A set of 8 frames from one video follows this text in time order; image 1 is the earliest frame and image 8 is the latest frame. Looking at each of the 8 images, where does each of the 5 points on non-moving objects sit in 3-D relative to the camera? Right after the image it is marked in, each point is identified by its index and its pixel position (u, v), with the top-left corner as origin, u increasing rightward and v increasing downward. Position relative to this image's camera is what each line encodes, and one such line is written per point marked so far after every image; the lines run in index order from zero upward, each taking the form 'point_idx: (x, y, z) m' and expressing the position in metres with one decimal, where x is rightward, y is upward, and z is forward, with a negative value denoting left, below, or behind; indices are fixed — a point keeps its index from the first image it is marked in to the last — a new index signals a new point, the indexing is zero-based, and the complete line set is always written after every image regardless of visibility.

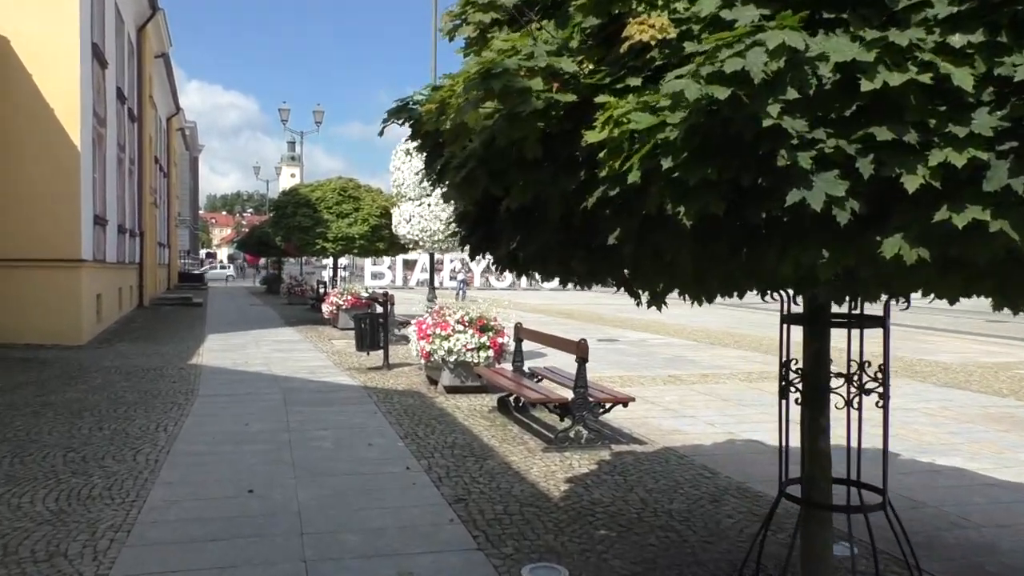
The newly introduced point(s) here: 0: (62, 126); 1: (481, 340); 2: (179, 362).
0: (-8.4, +3.0, +15.5) m
1: (-0.4, -0.7, +10.4) m
2: (-5.3, -1.2, +13.2) m
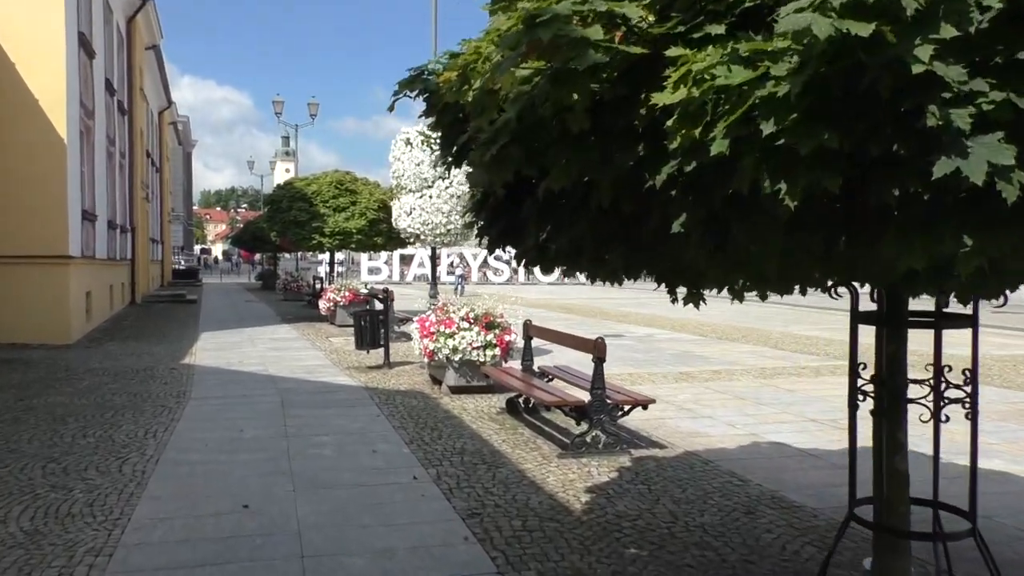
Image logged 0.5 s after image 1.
0: (-8.4, +3.0, +14.9) m
1: (-0.3, -0.6, +9.9) m
2: (-5.3, -1.1, +12.7) m
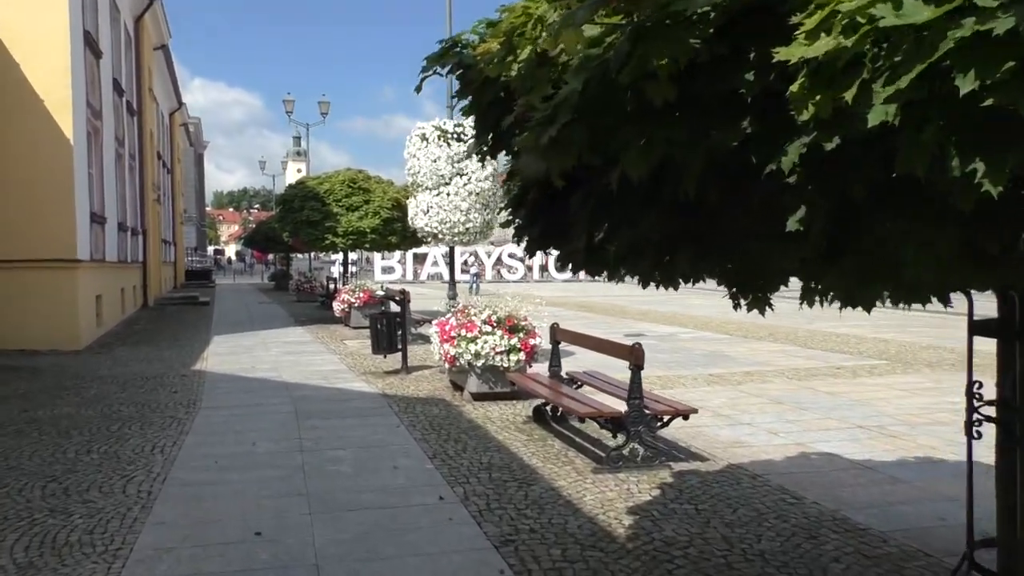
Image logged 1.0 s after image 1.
0: (-8.0, +2.9, +14.5) m
1: (0.0, -0.6, +9.4) m
2: (-4.9, -1.2, +12.3) m
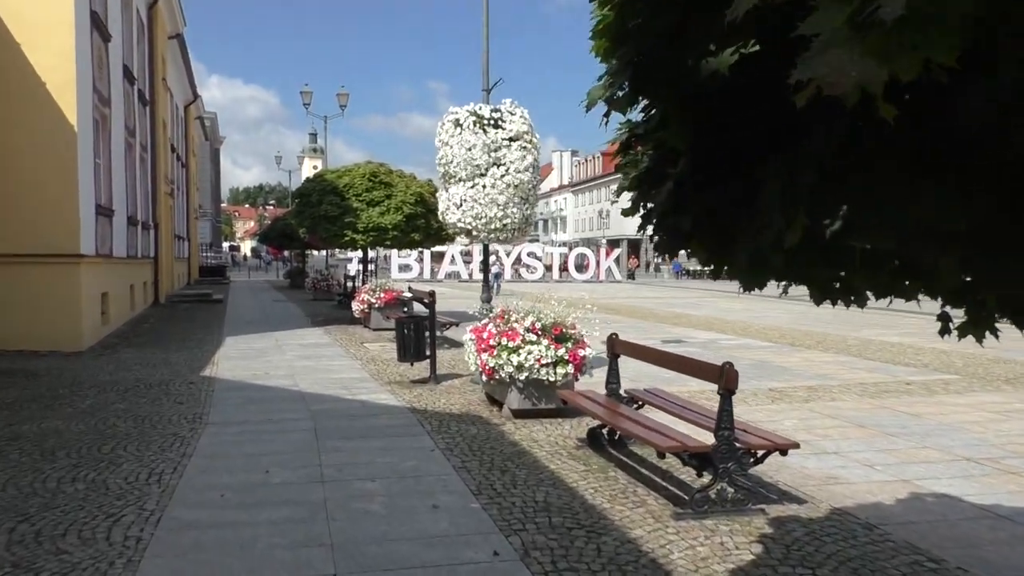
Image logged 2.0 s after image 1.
0: (-7.4, +3.0, +13.6) m
1: (+0.5, -0.7, +8.3) m
2: (-4.4, -1.2, +11.2) m
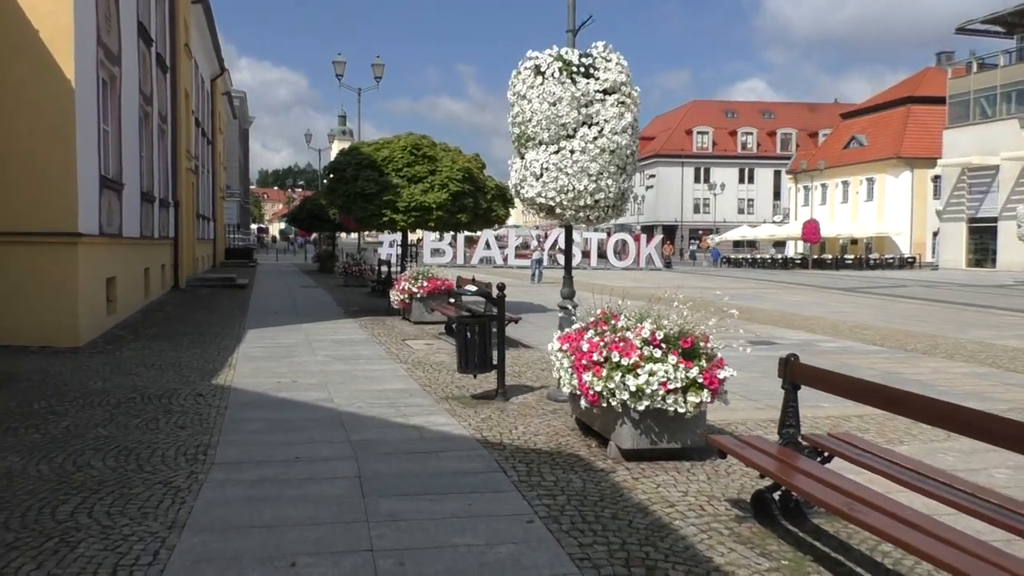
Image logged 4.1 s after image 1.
0: (-6.4, +3.2, +11.5) m
1: (+1.3, -0.6, +6.1) m
2: (-3.5, -1.1, +9.1) m
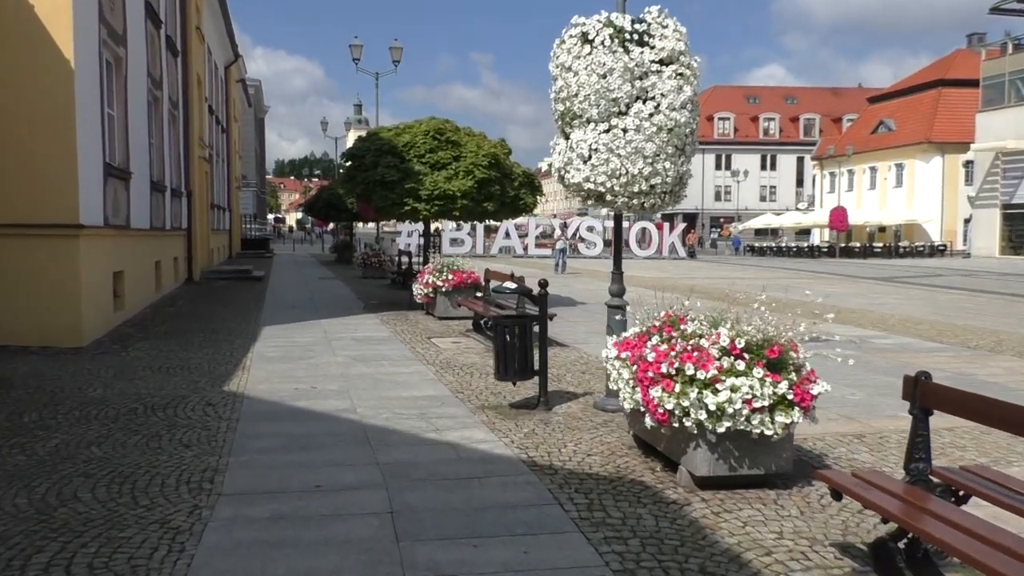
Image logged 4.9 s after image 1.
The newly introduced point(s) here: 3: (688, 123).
0: (-5.9, +3.2, +10.6) m
1: (+1.7, -0.6, +5.1) m
2: (-3.1, -1.0, +8.3) m
3: (+1.6, +1.5, +7.3) m
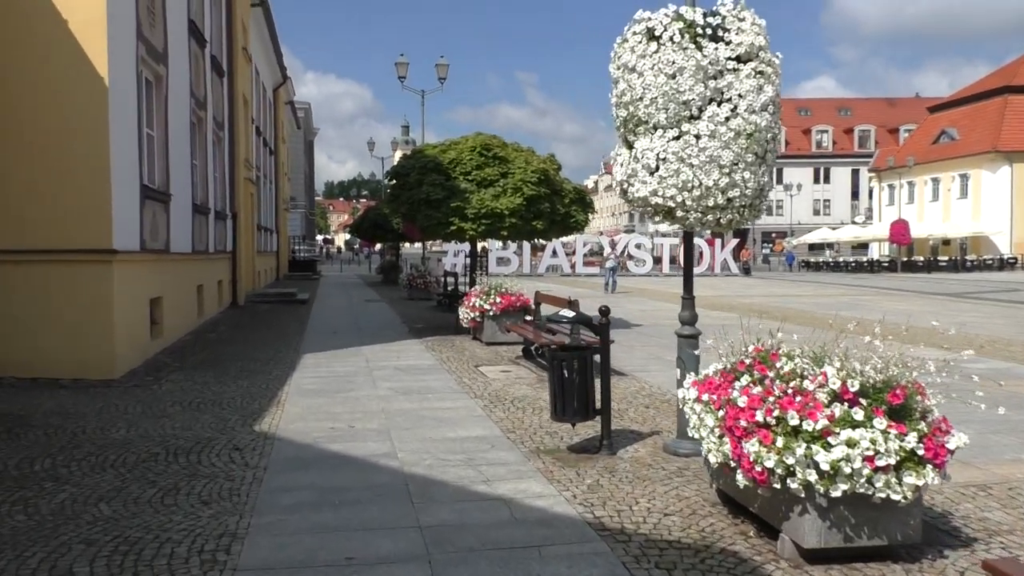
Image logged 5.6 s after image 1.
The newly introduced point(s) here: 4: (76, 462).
0: (-5.3, +2.9, +10.2) m
1: (+2.0, -0.8, +4.2) m
2: (-2.5, -1.3, +7.6) m
3: (+2.0, +1.3, +6.4) m
4: (-3.4, -1.4, +6.4) m
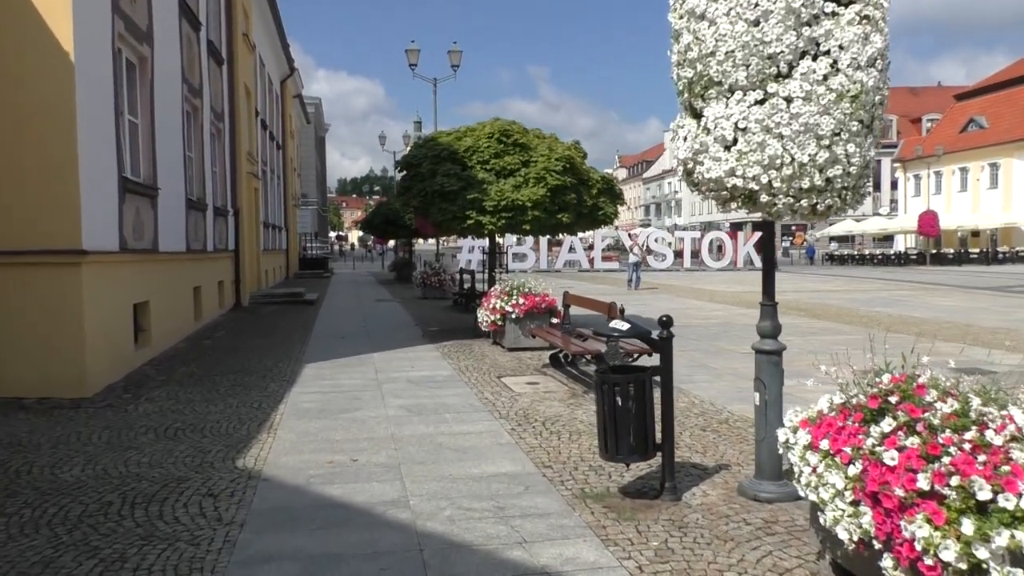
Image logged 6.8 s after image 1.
0: (-5.0, +2.8, +8.9) m
1: (+2.2, -0.8, +2.8) m
2: (-2.2, -1.4, +6.3) m
3: (+2.2, +1.2, +5.0) m
4: (-3.1, -1.4, +5.1) m
